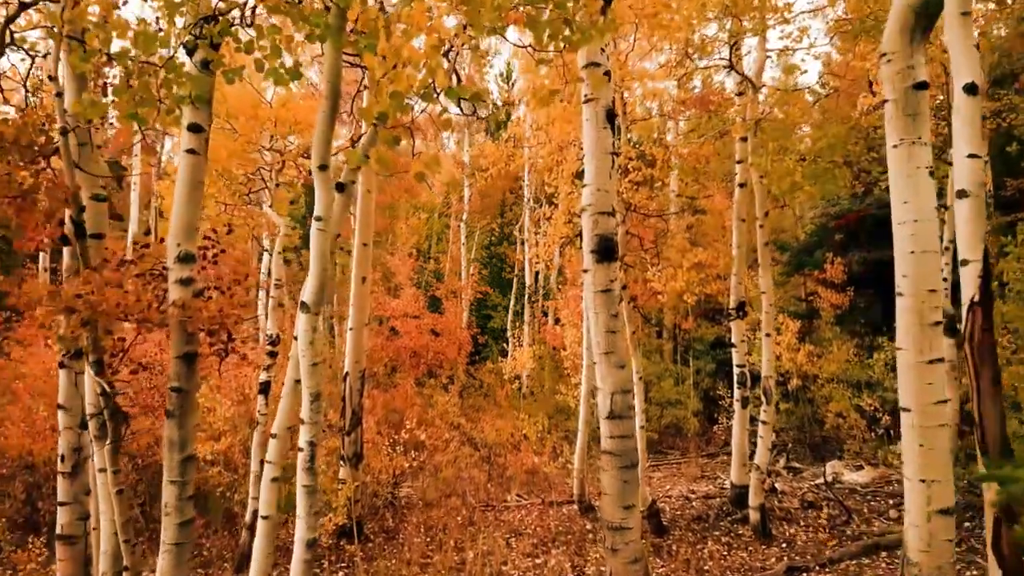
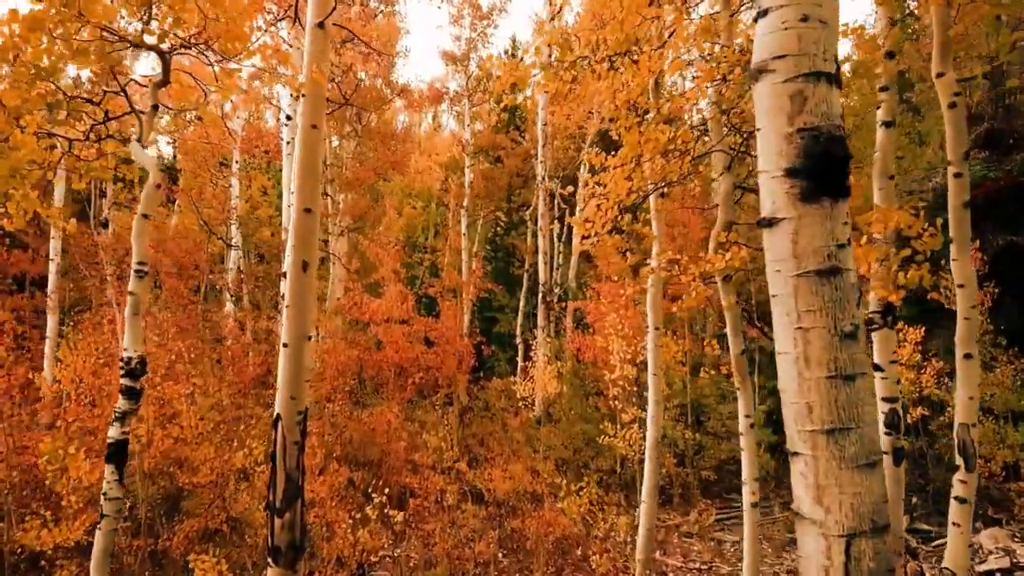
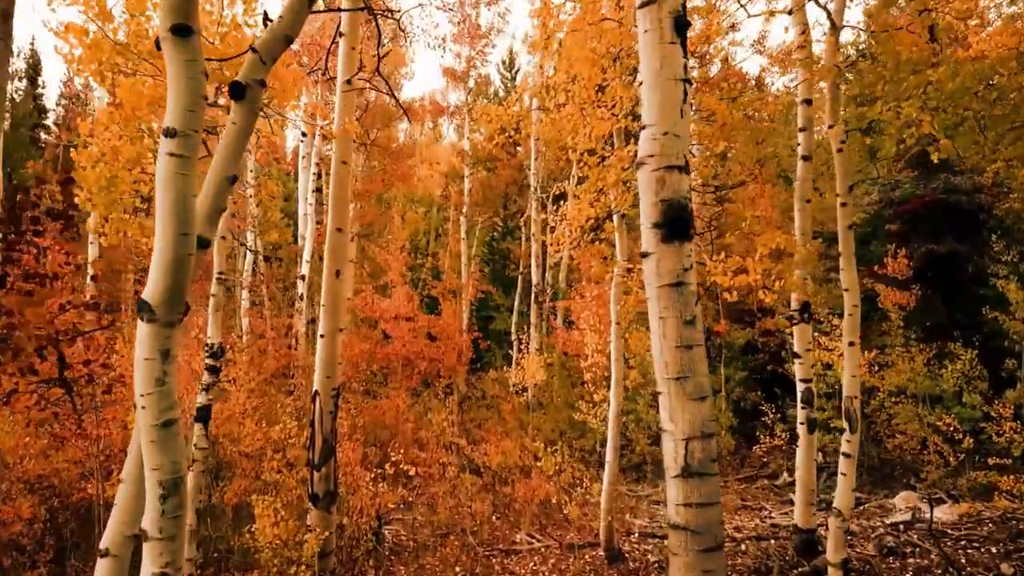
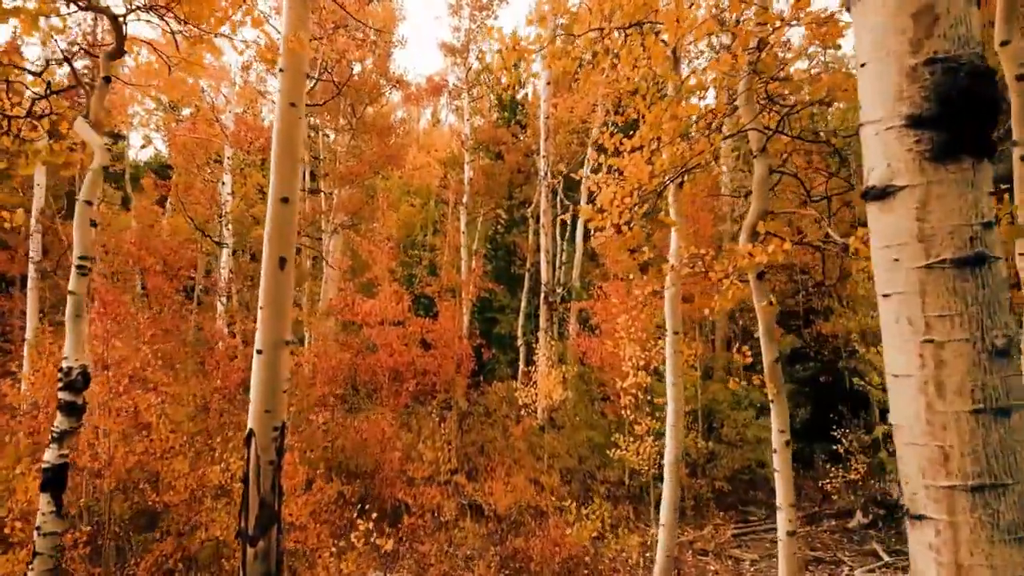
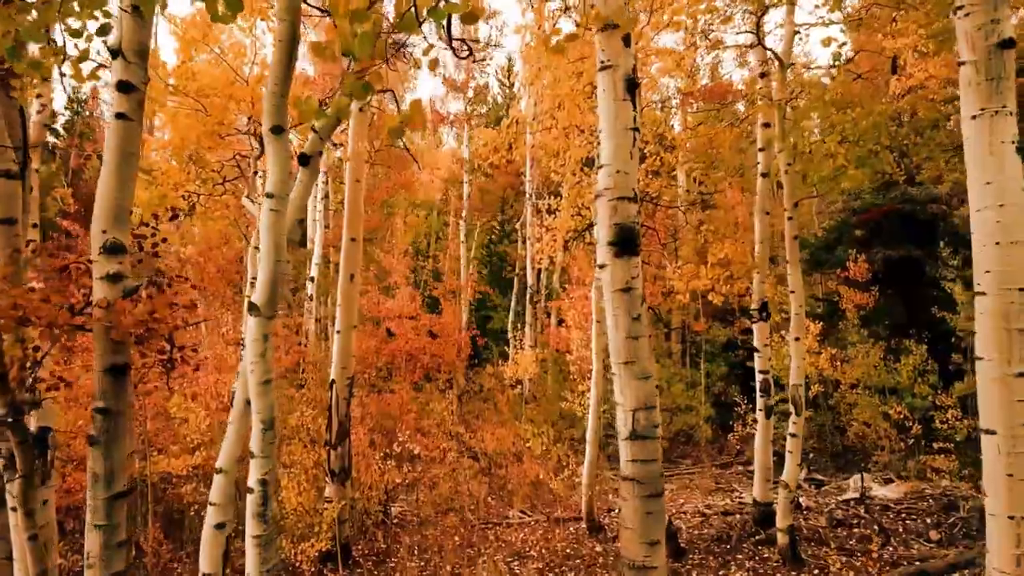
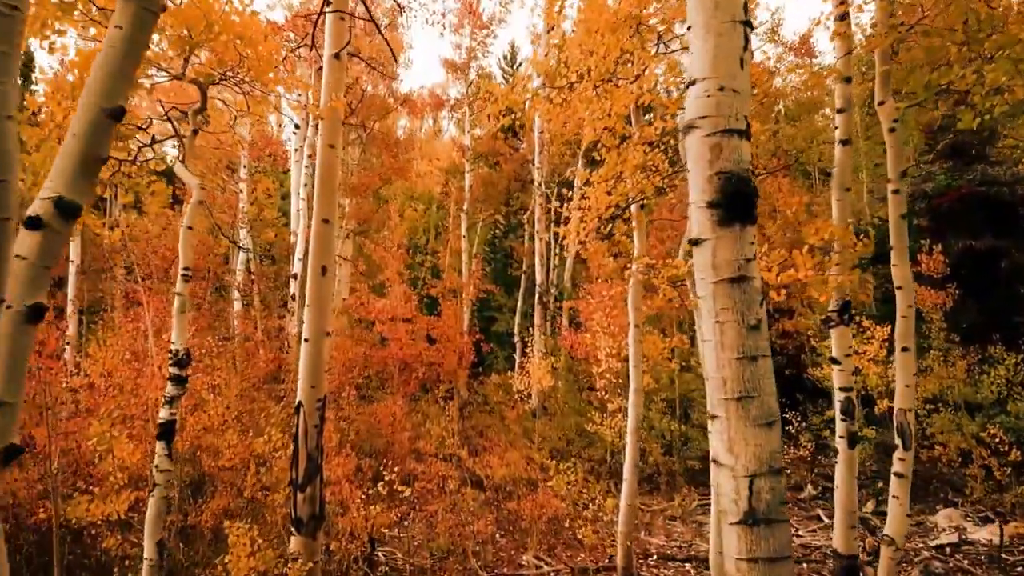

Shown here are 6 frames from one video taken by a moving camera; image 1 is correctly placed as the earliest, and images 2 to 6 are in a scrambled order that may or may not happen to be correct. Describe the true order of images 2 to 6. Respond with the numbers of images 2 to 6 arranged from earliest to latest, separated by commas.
5, 3, 6, 2, 4
